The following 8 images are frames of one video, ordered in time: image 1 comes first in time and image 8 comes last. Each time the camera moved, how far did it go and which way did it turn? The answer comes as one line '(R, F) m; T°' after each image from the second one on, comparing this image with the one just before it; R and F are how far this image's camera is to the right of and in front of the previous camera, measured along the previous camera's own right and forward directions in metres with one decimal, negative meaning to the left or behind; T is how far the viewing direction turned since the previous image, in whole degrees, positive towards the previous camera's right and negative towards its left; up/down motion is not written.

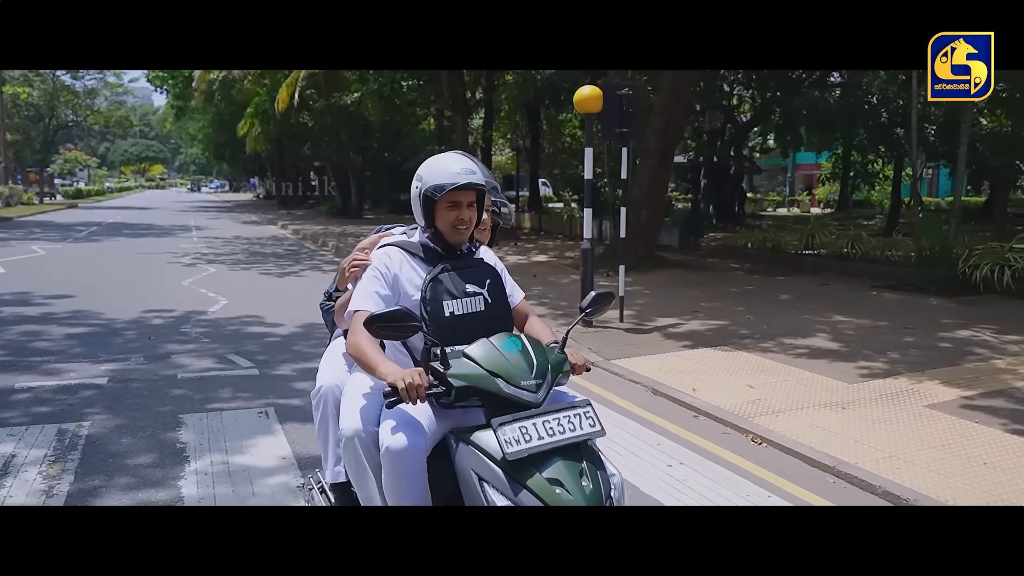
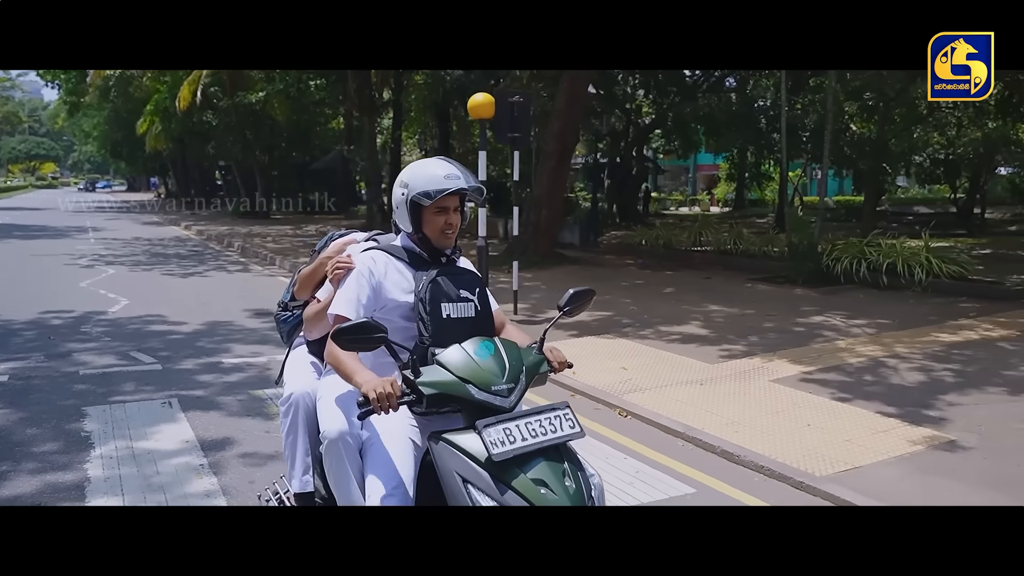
(+0.3, -0.7) m; +6°
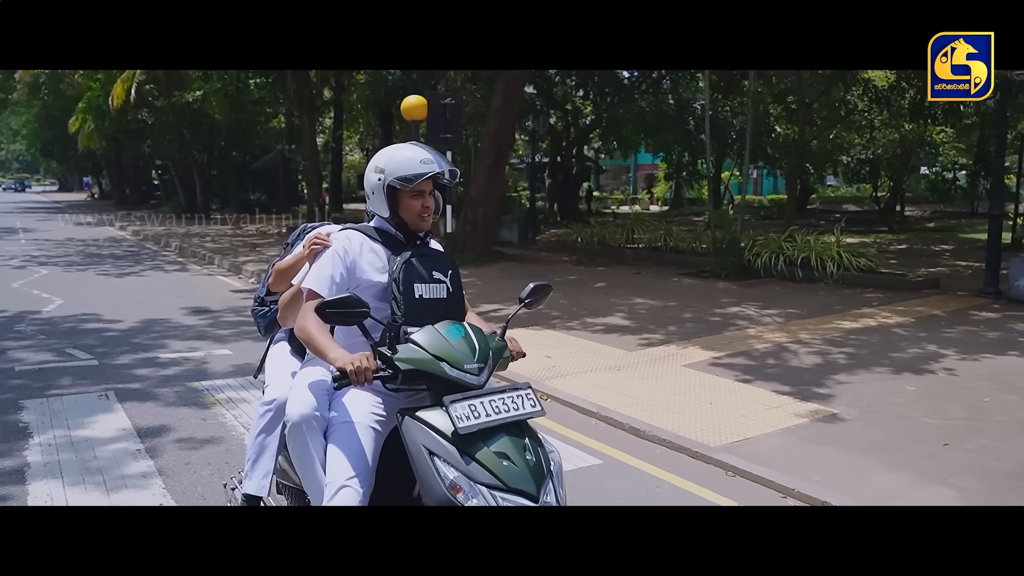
(+0.2, -0.4) m; +4°
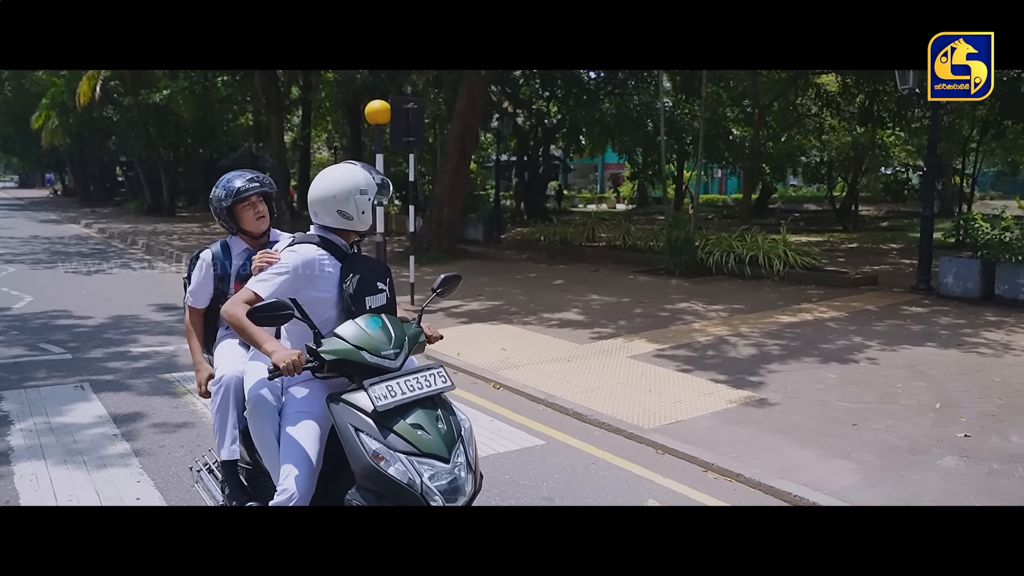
(+0.1, -0.5) m; +2°
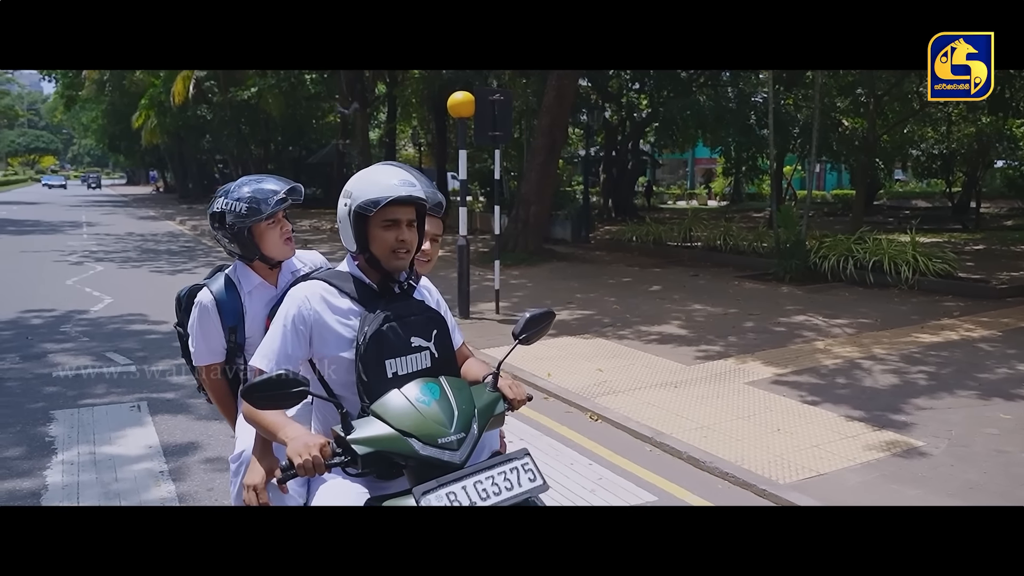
(-0.1, +1.0) m; -6°
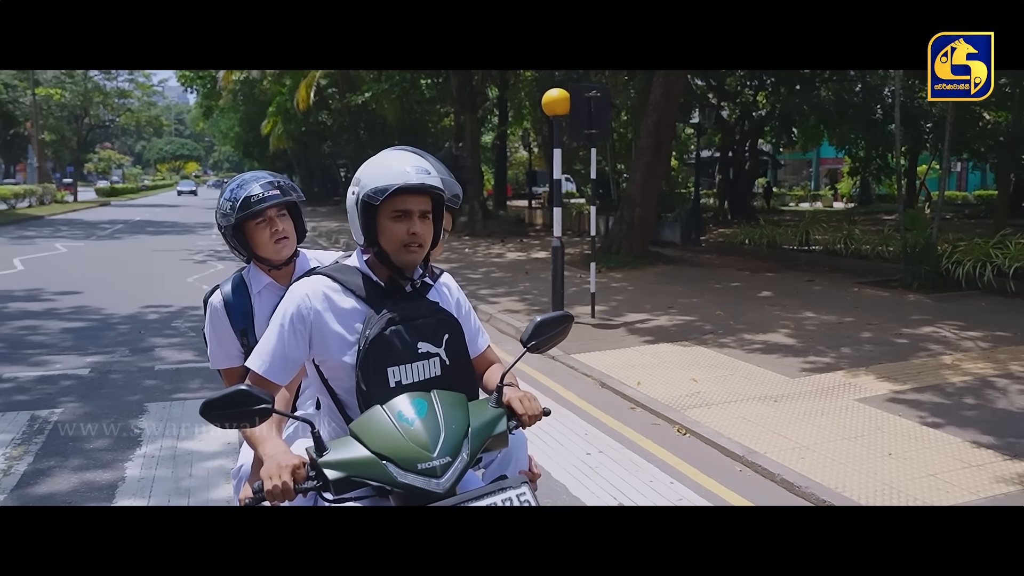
(+0.2, +0.3) m; -8°
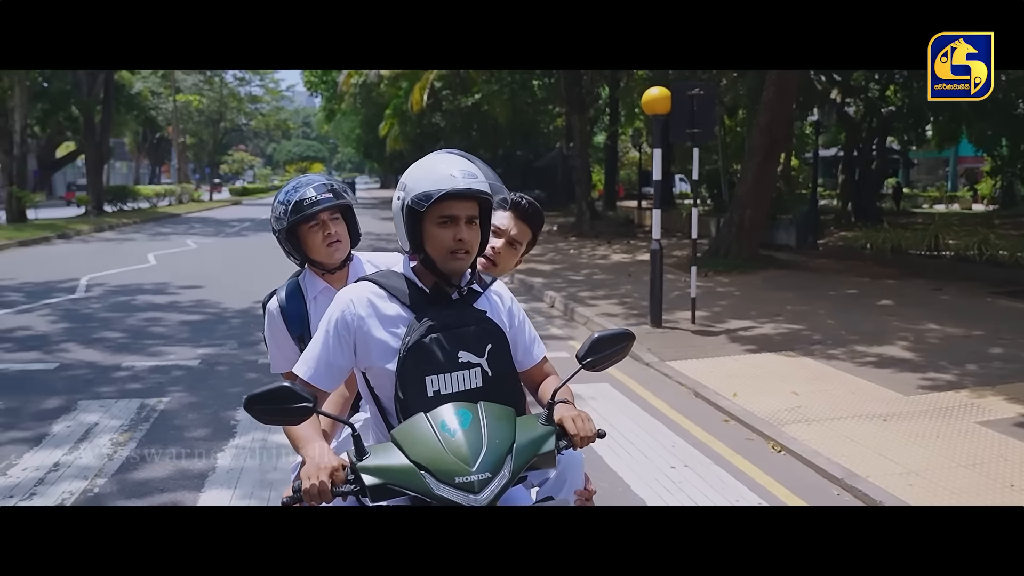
(+0.2, +0.1) m; -8°
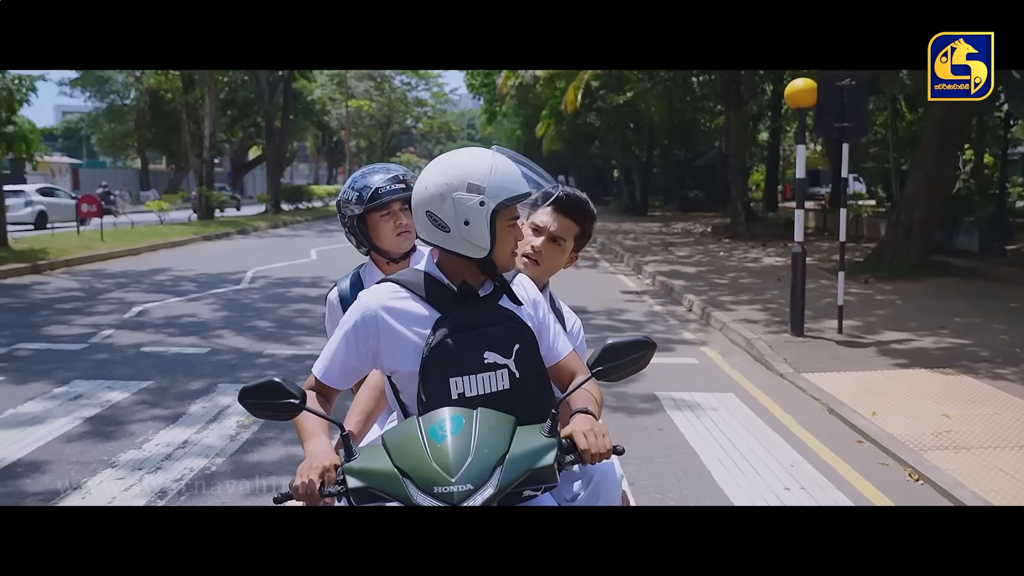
(+0.4, +0.1) m; -12°
